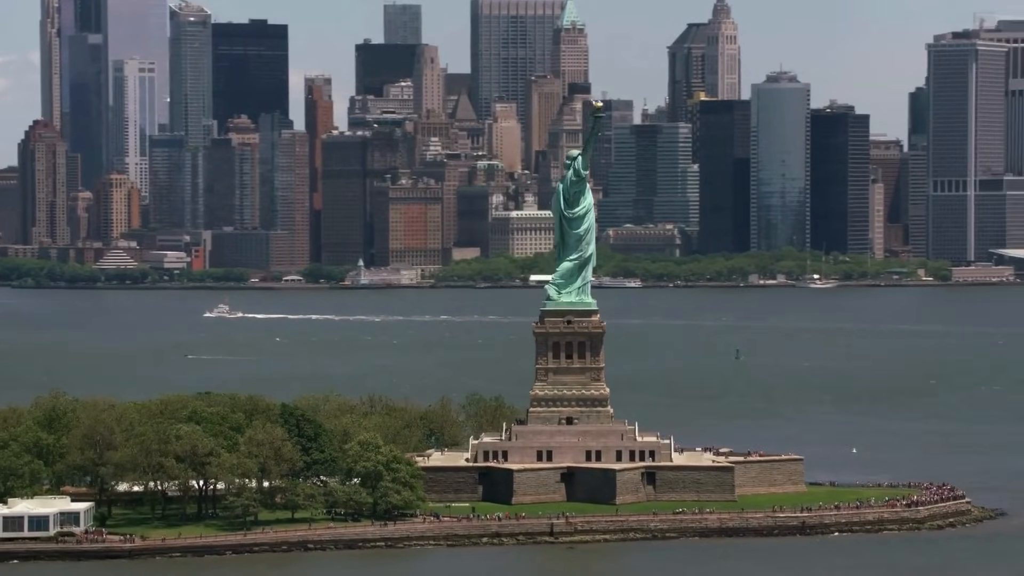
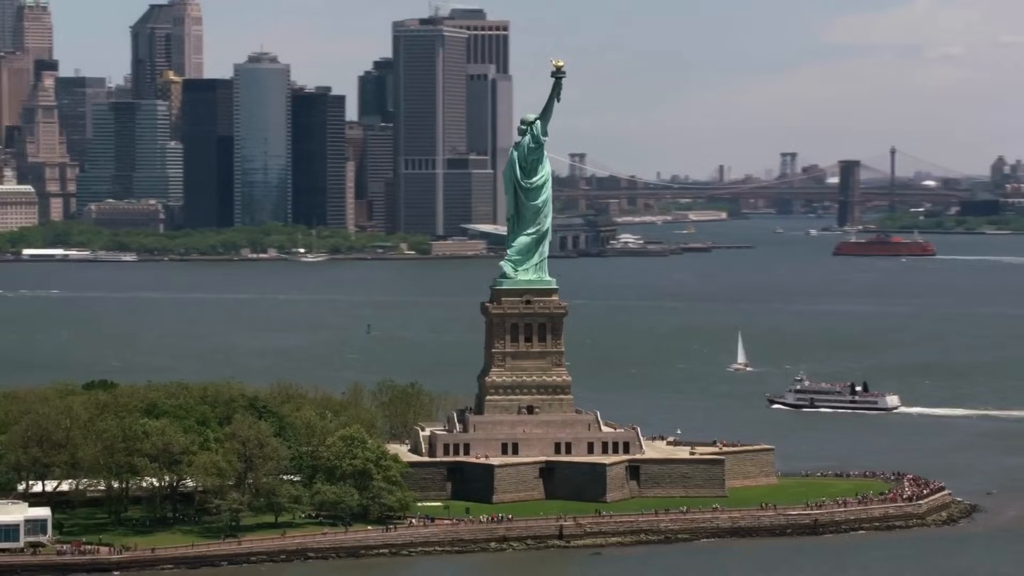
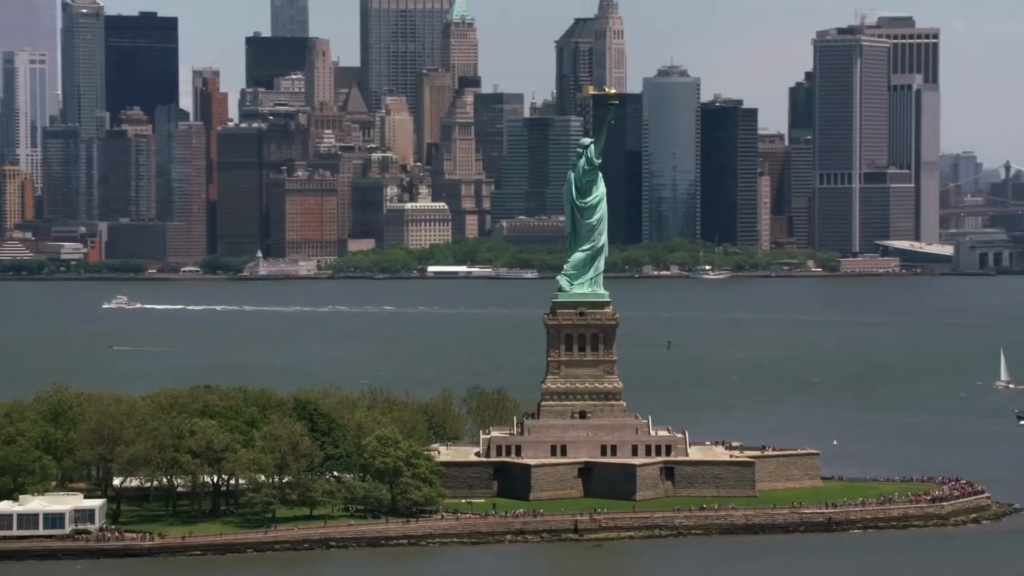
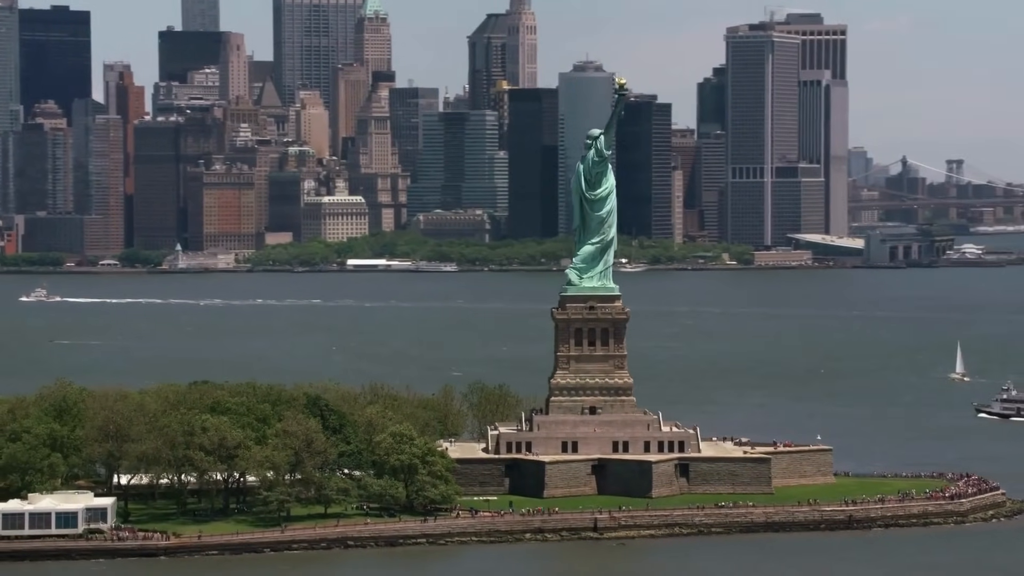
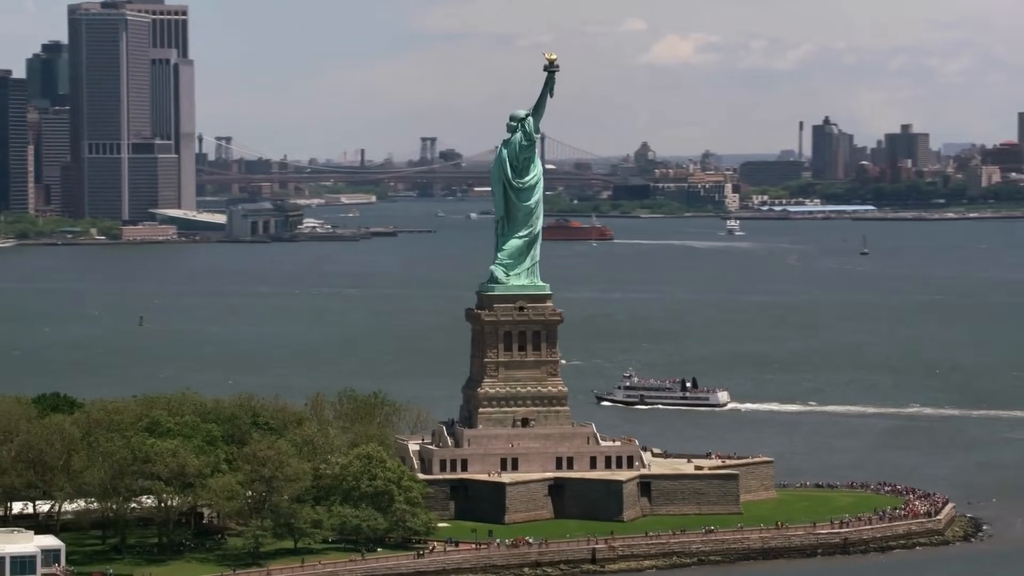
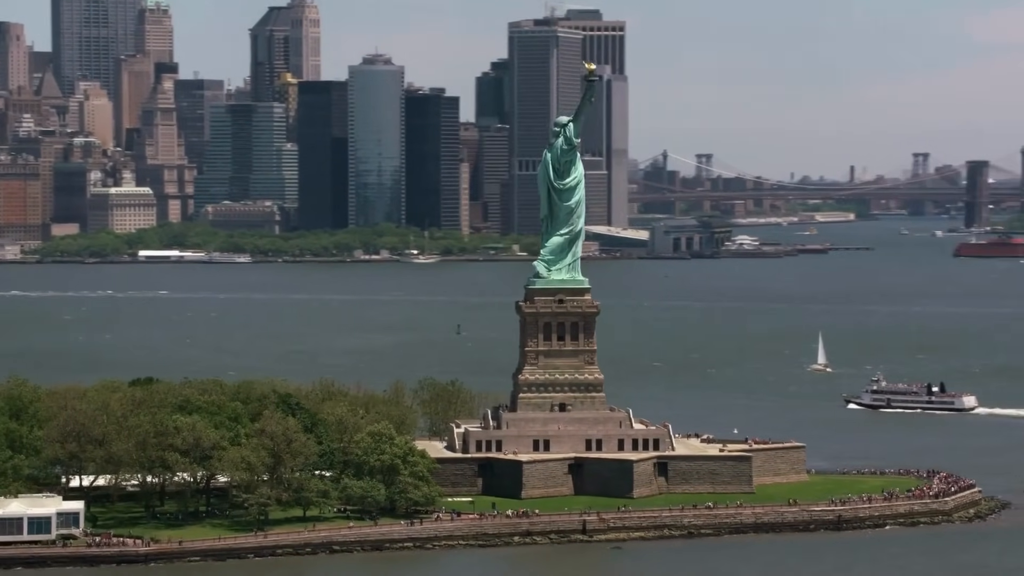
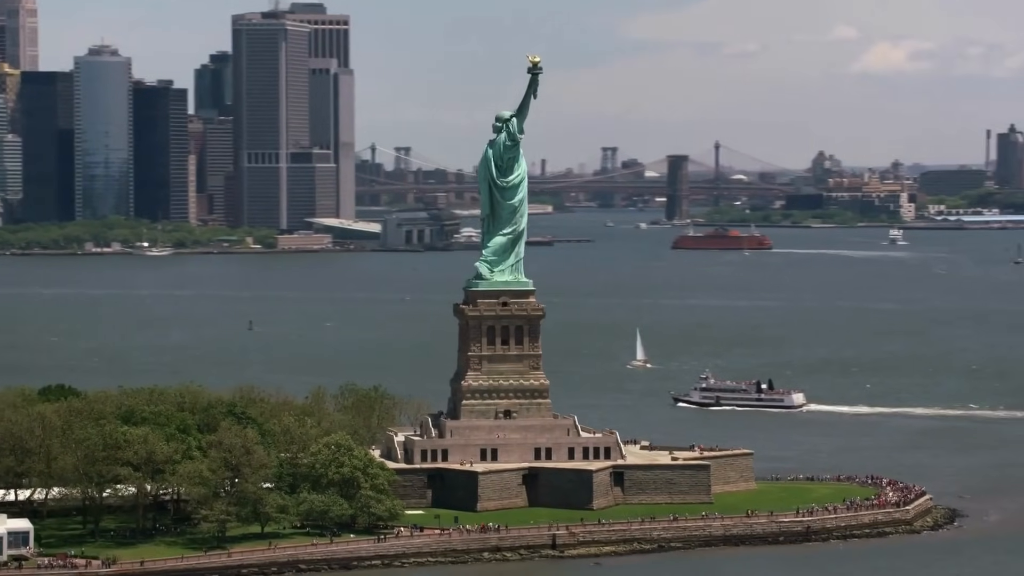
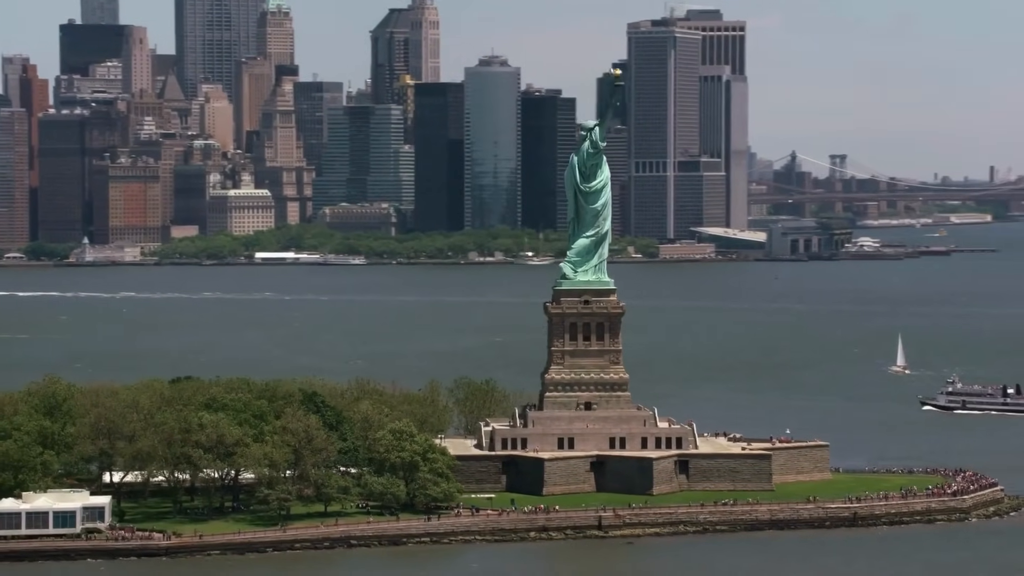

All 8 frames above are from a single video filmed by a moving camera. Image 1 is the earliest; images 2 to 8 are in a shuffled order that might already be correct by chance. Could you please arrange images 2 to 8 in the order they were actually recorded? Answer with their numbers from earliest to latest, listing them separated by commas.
3, 4, 8, 6, 2, 7, 5
